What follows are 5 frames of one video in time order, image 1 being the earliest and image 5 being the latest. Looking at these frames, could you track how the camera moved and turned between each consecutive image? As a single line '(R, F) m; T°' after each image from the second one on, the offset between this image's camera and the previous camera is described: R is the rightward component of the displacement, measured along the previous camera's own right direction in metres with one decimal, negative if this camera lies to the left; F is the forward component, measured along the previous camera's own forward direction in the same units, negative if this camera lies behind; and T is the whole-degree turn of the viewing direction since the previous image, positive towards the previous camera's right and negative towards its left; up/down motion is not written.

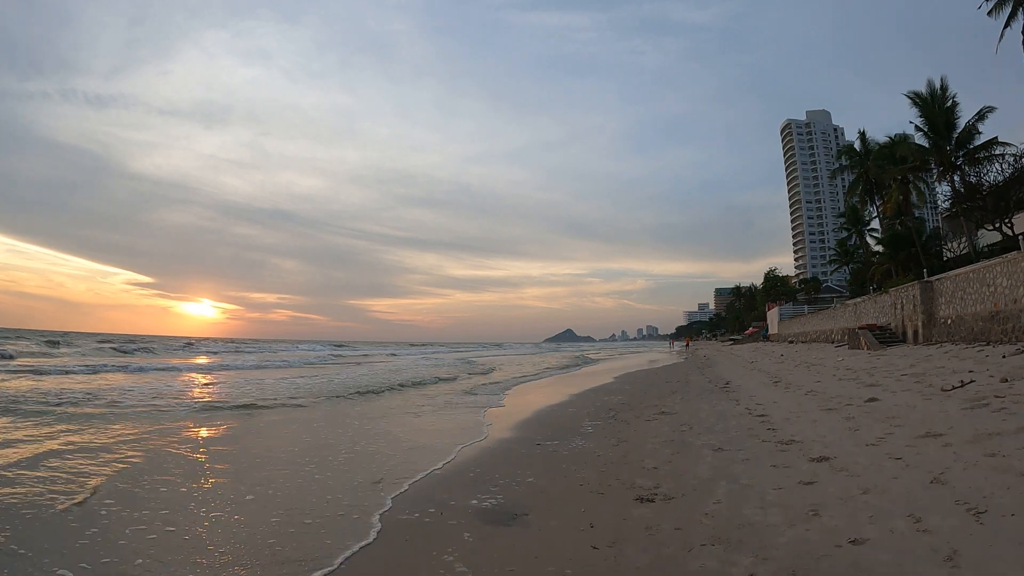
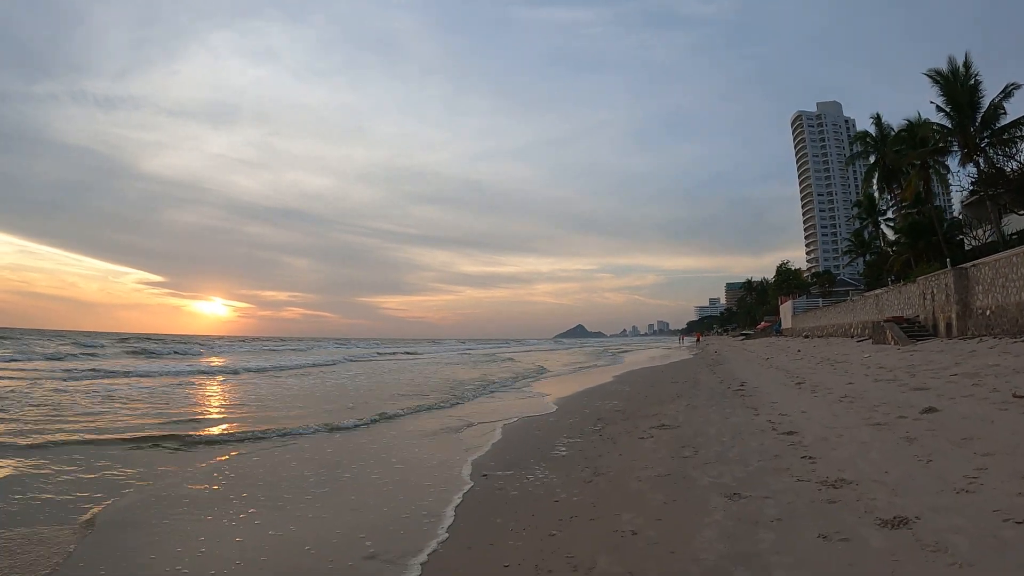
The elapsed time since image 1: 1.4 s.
(+0.6, +1.6) m; -1°
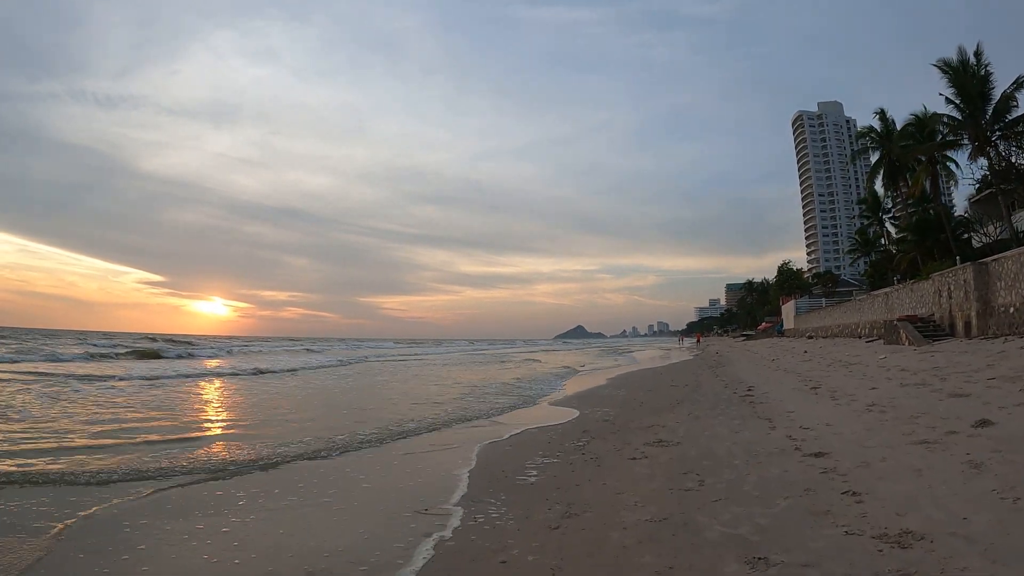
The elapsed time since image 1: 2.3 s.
(+0.3, +1.1) m; 0°
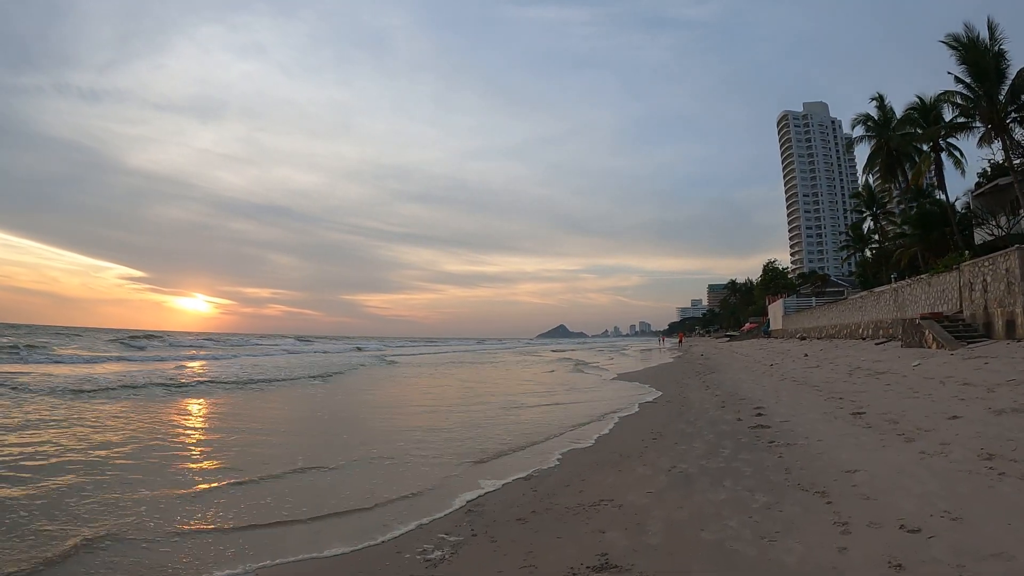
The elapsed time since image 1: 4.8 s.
(+1.0, +3.2) m; +2°
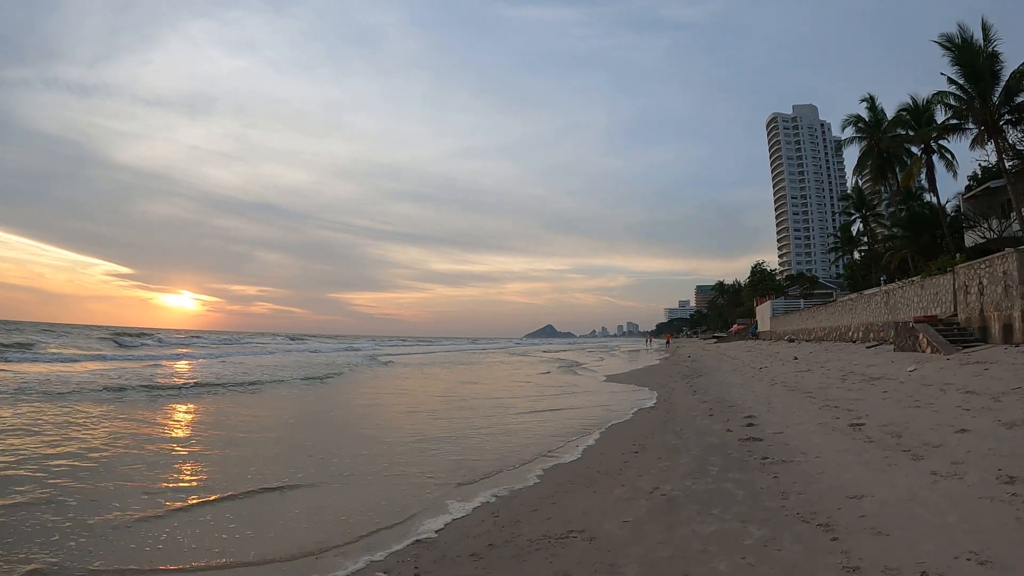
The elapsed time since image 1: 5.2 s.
(+0.2, +0.6) m; +1°
